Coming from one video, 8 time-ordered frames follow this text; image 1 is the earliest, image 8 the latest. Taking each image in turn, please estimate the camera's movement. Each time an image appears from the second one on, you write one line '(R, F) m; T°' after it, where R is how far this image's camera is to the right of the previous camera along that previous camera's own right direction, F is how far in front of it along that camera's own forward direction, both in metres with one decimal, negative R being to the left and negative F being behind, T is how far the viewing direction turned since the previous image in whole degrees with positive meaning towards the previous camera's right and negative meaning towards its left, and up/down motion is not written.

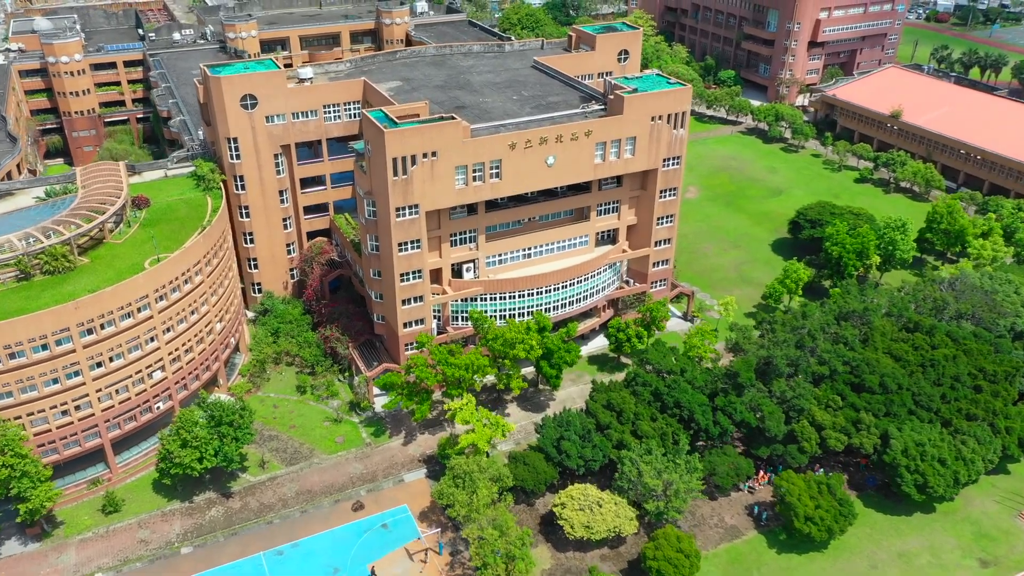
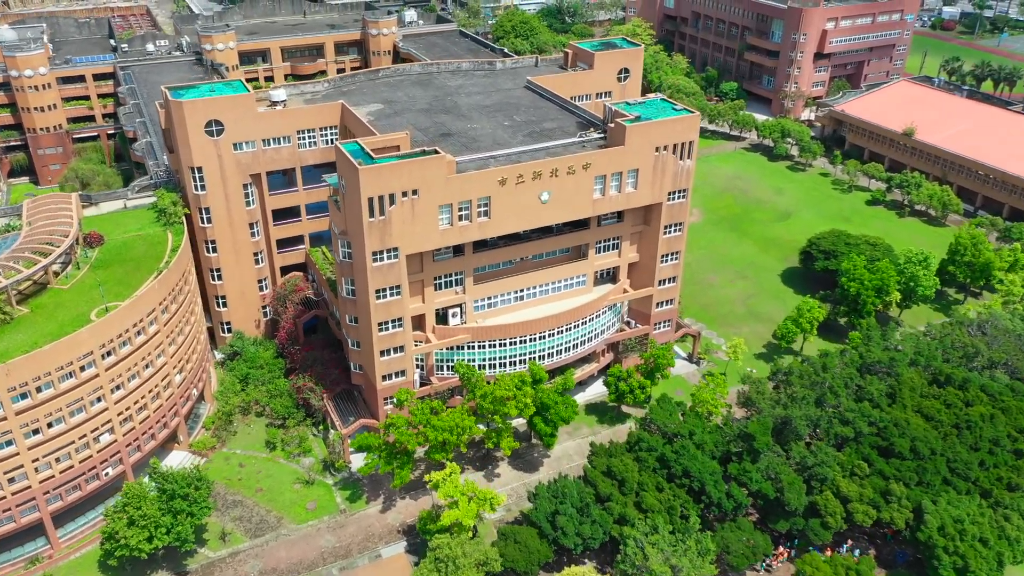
(+0.3, +5.7) m; 0°
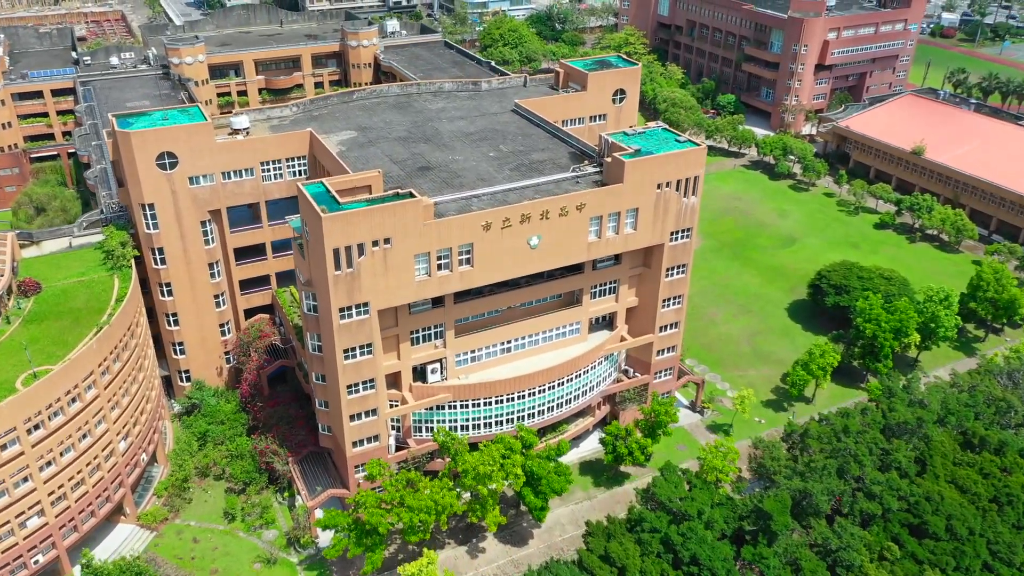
(+0.3, +5.8) m; +1°
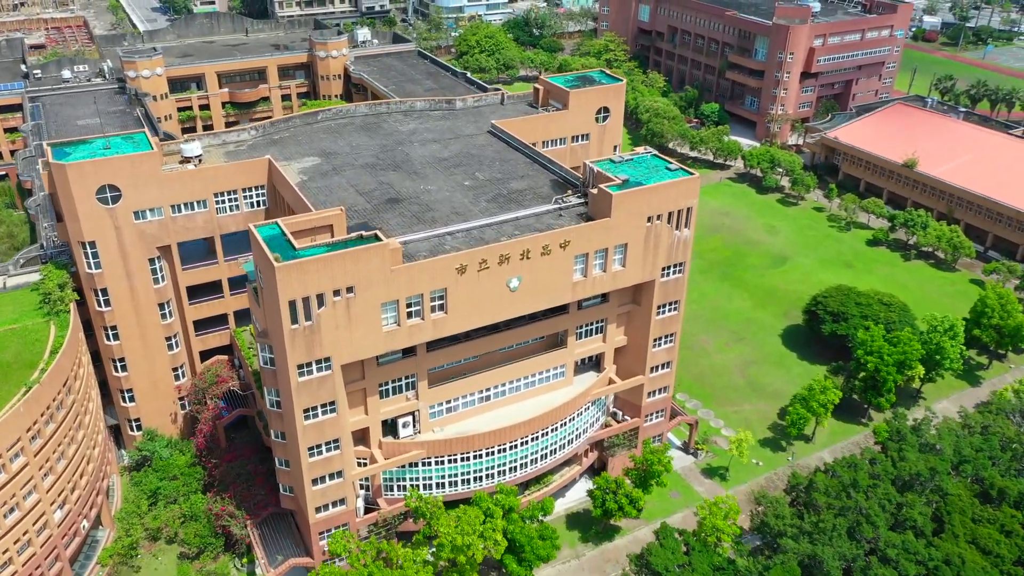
(+0.1, +4.4) m; +1°
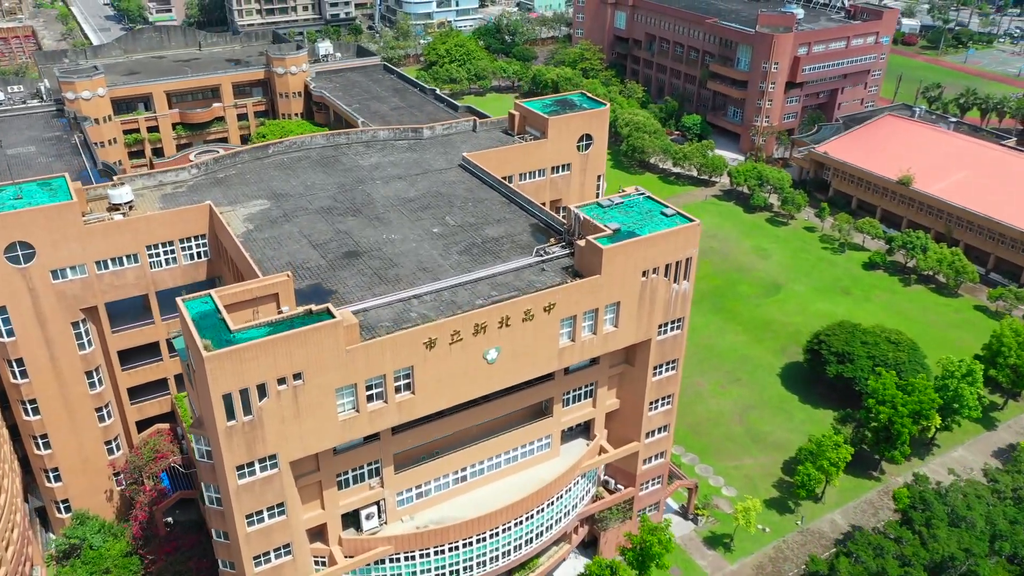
(0.0, +5.9) m; +2°
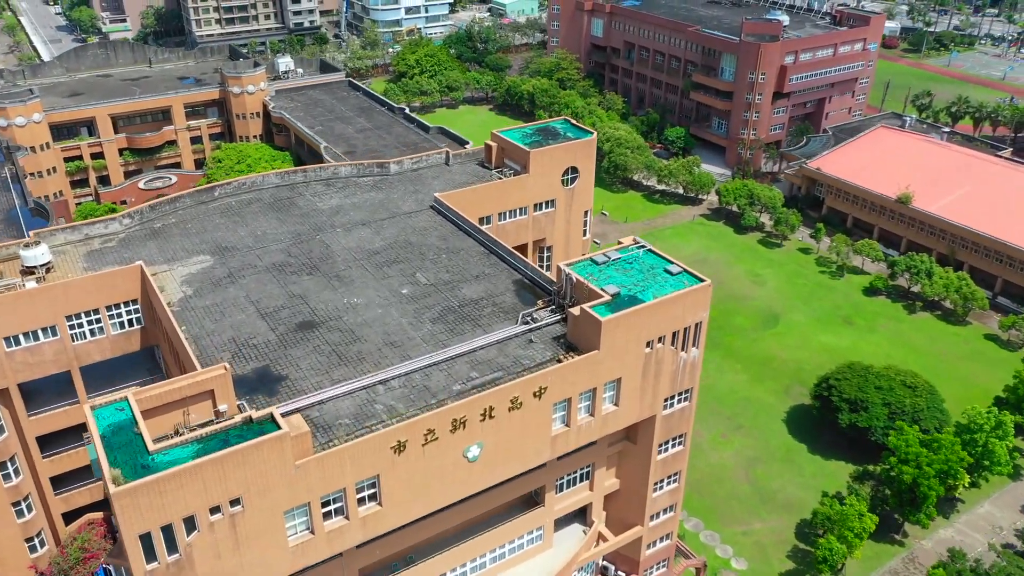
(-0.2, +6.0) m; +2°
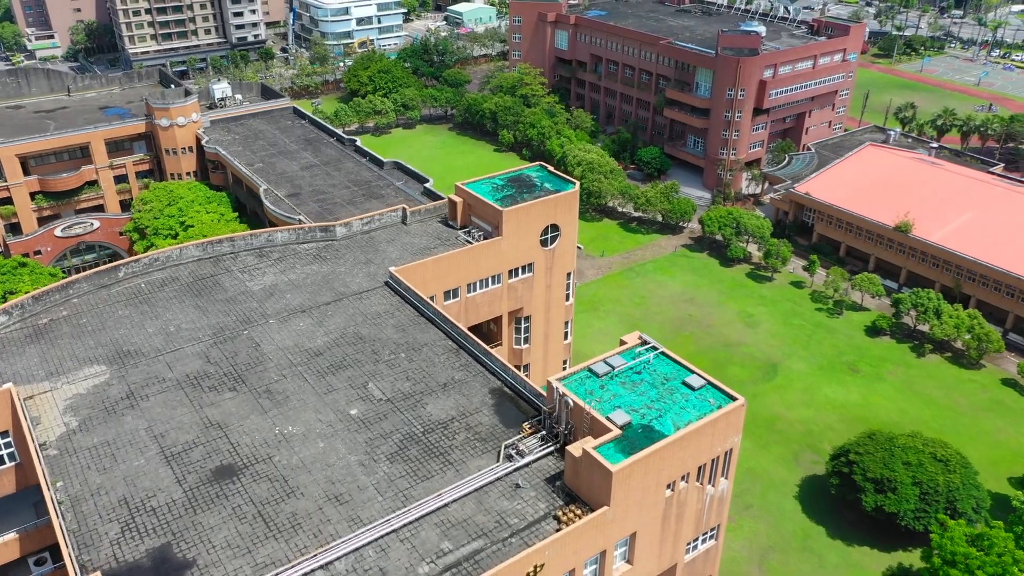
(-0.4, +8.1) m; +3°
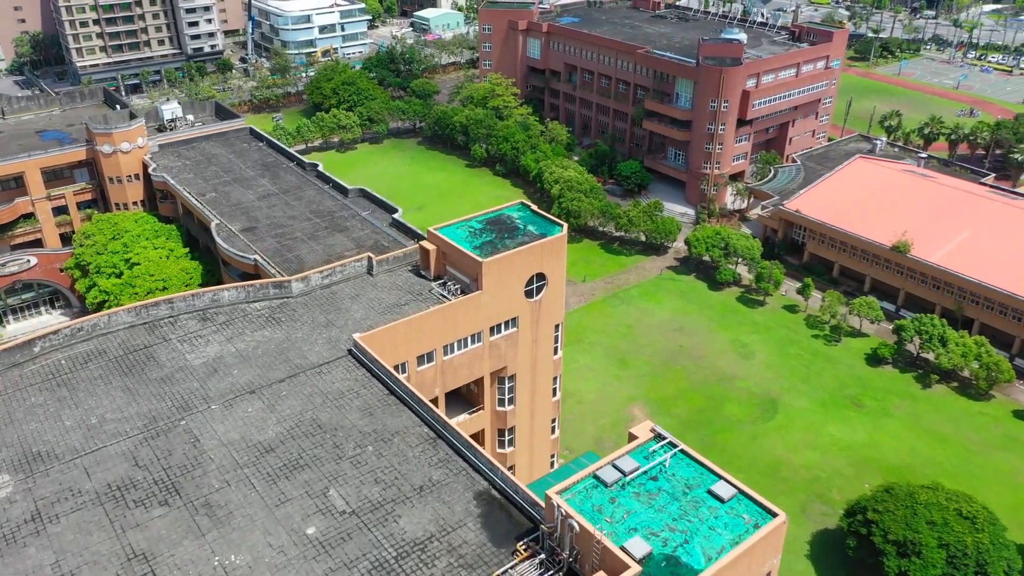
(-0.4, +5.2) m; +2°
